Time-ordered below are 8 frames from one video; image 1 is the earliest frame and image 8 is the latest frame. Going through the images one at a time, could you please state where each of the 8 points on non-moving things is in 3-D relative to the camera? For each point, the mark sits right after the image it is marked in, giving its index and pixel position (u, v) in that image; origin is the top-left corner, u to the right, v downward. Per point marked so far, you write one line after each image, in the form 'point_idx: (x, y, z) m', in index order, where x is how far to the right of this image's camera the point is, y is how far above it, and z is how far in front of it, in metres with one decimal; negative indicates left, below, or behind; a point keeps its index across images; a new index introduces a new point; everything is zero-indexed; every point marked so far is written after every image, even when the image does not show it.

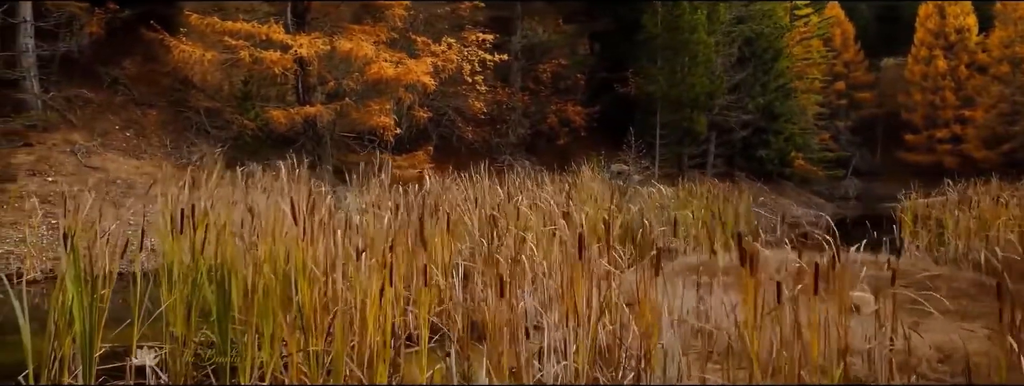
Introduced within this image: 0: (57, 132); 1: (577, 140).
0: (-3.9, +0.5, +6.5) m
1: (+0.6, +0.5, +7.6) m
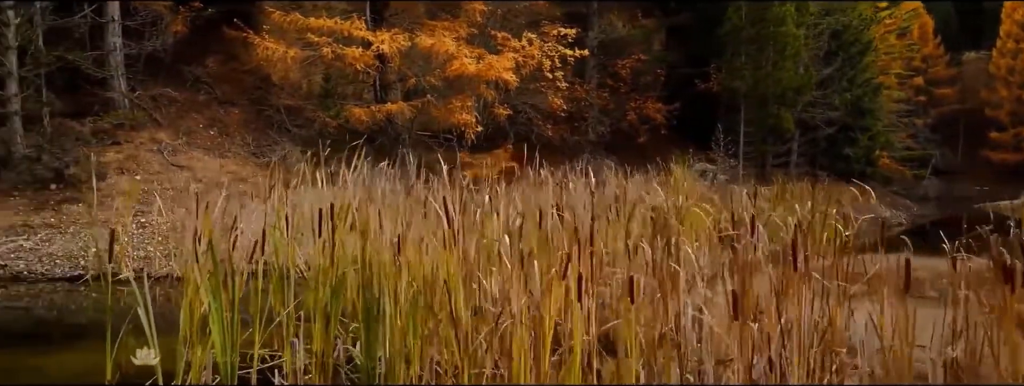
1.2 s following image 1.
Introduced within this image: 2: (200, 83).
0: (-3.1, +0.5, +6.5) m
1: (+1.4, +0.5, +7.3) m
2: (-3.0, +1.1, +7.4) m
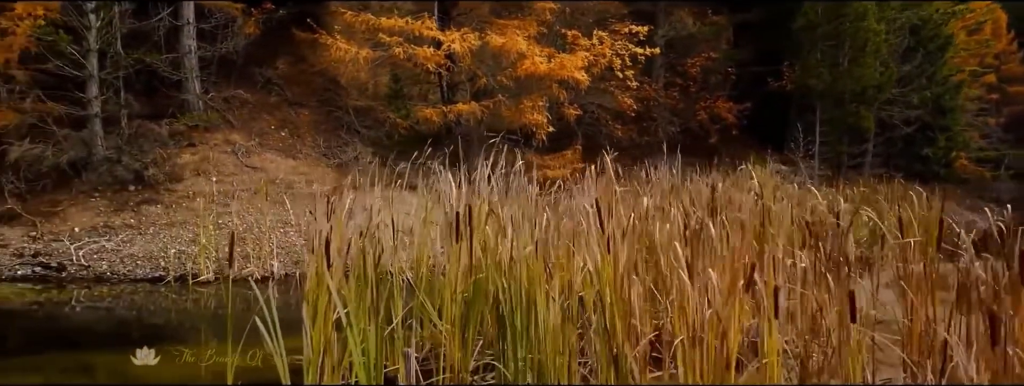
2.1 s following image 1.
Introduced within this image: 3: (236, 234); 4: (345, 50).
0: (-2.5, +0.5, +6.6) m
1: (+2.0, +0.5, +7.1) m
2: (-2.3, +1.1, +7.4) m
3: (-1.8, -0.3, +5.3) m
4: (-1.4, +1.2, +6.6) m
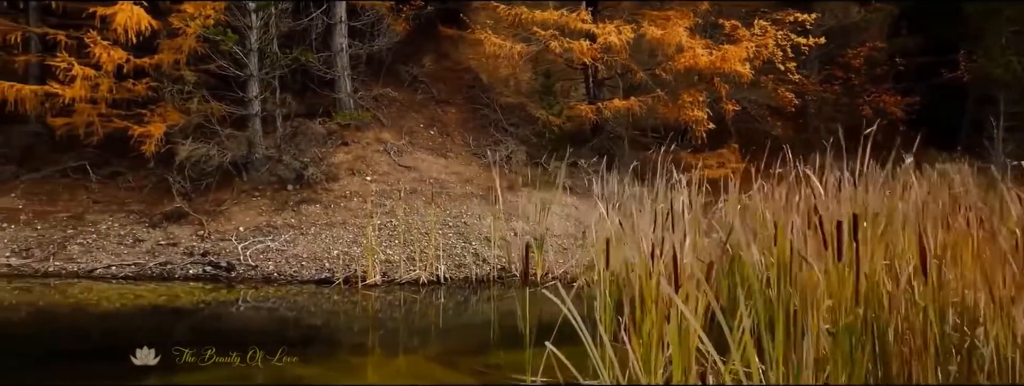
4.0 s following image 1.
0: (-1.2, +0.5, +6.5) m
1: (+3.4, +0.5, +6.4) m
2: (-0.9, +1.1, +7.3) m
3: (-0.7, -0.3, +5.1) m
4: (-0.1, +1.2, +6.3) m
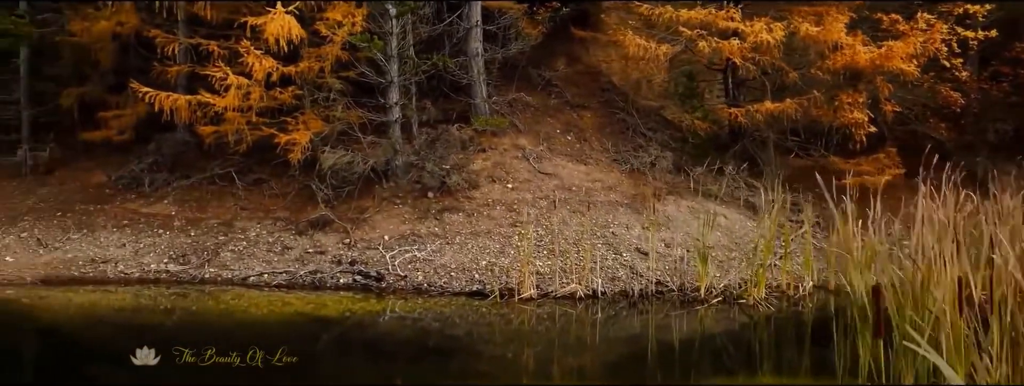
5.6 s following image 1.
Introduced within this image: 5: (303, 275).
0: (0.0, +0.5, +6.3) m
1: (+4.5, +0.4, +5.7) m
2: (+0.4, +1.0, +7.1) m
3: (+0.3, -0.4, +4.9) m
4: (+1.0, +1.2, +6.1) m
5: (-1.4, -0.5, +4.9) m
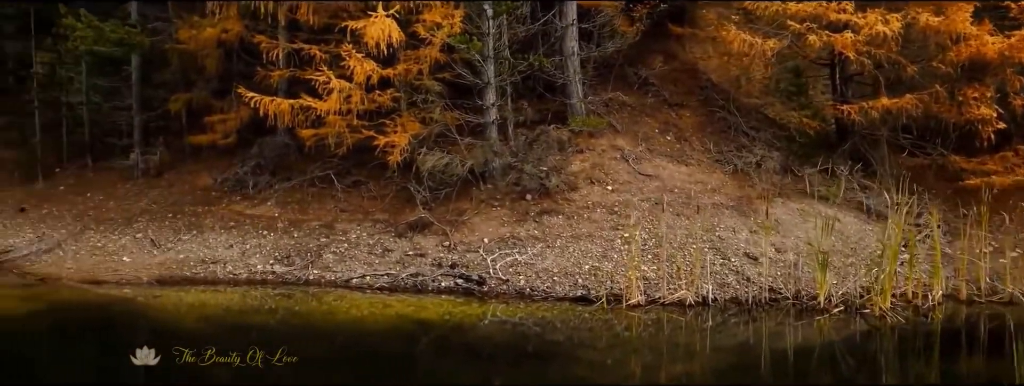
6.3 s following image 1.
0: (+0.8, +0.4, +6.2) m
1: (+5.2, +0.4, +5.1) m
2: (+1.2, +1.0, +6.9) m
3: (+0.9, -0.4, +4.8) m
4: (+1.8, +1.2, +5.8) m
5: (-0.7, -0.5, +4.9) m
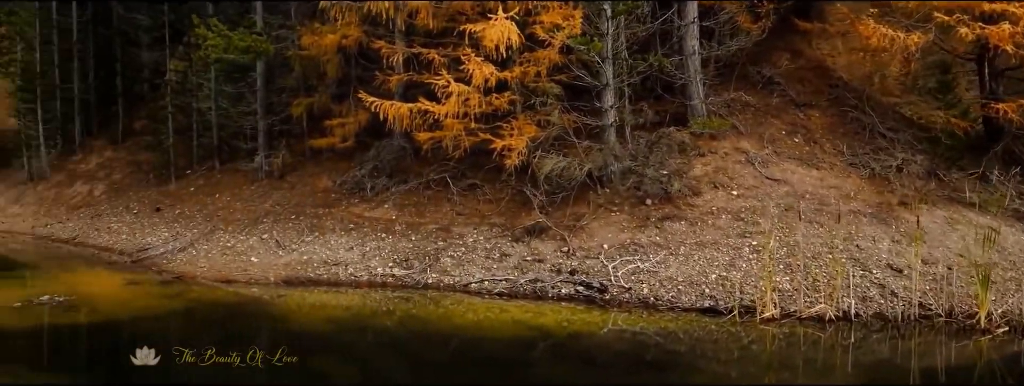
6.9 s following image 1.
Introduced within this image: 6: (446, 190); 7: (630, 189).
0: (+1.7, +0.4, +5.9) m
1: (+6.0, +0.3, +4.3) m
2: (+2.3, +0.9, +6.6) m
3: (+1.7, -0.4, +4.5) m
4: (+2.7, +1.1, +5.4) m
5: (+0.1, -0.6, +4.9) m
6: (-0.6, 0.0, +6.4) m
7: (+0.9, 0.0, +5.6) m
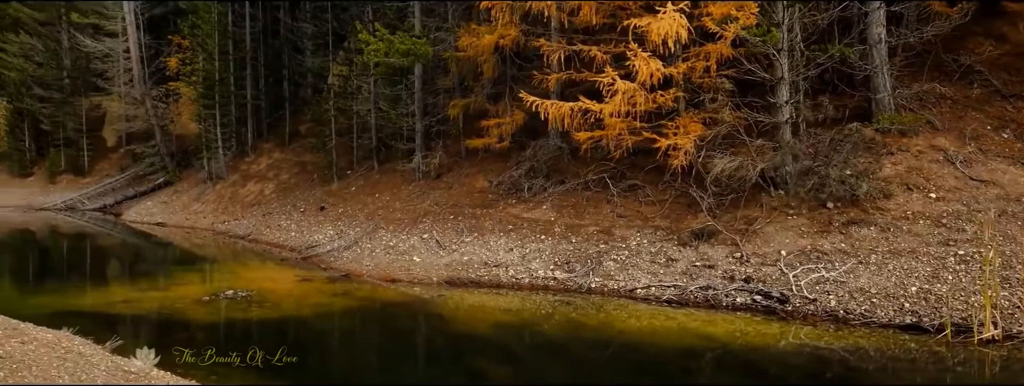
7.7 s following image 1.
0: (+2.9, +0.4, +5.4) m
1: (+6.8, +0.3, +3.0) m
2: (+3.6, +0.9, +5.9) m
3: (+2.6, -0.4, +3.9) m
4: (+3.8, +1.1, +4.7) m
5: (+1.1, -0.6, +4.6) m
6: (+0.8, 0.0, +6.2) m
7: (+2.0, 0.0, +5.2) m
